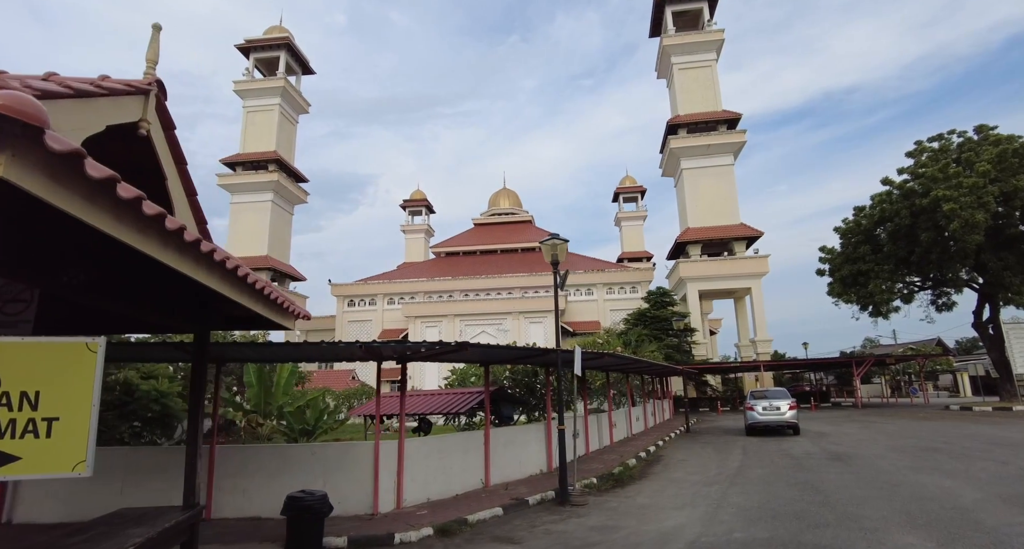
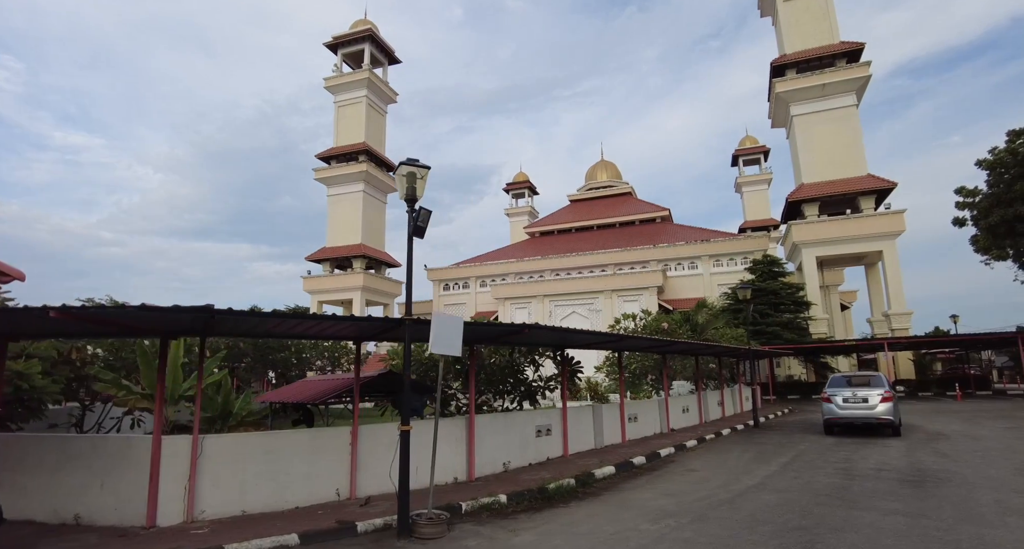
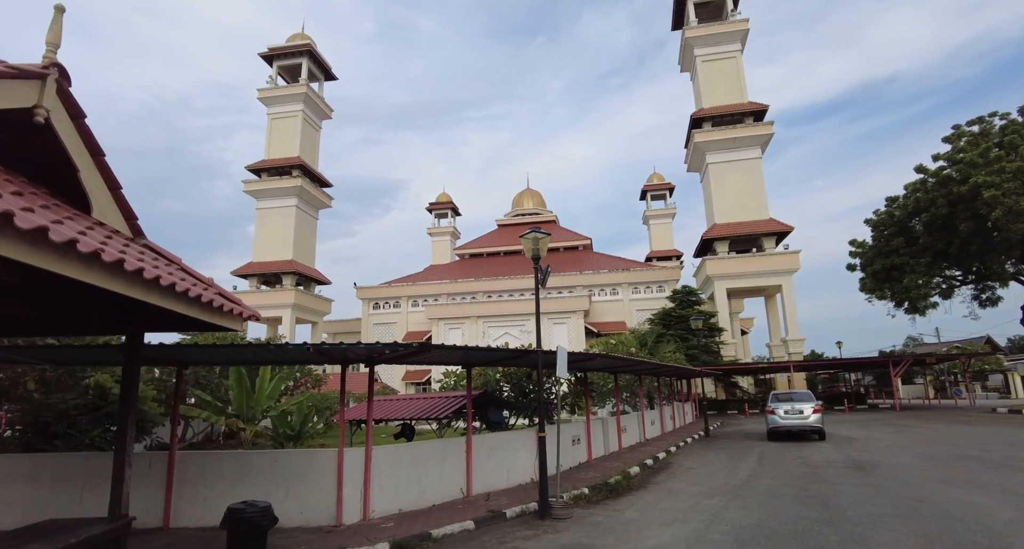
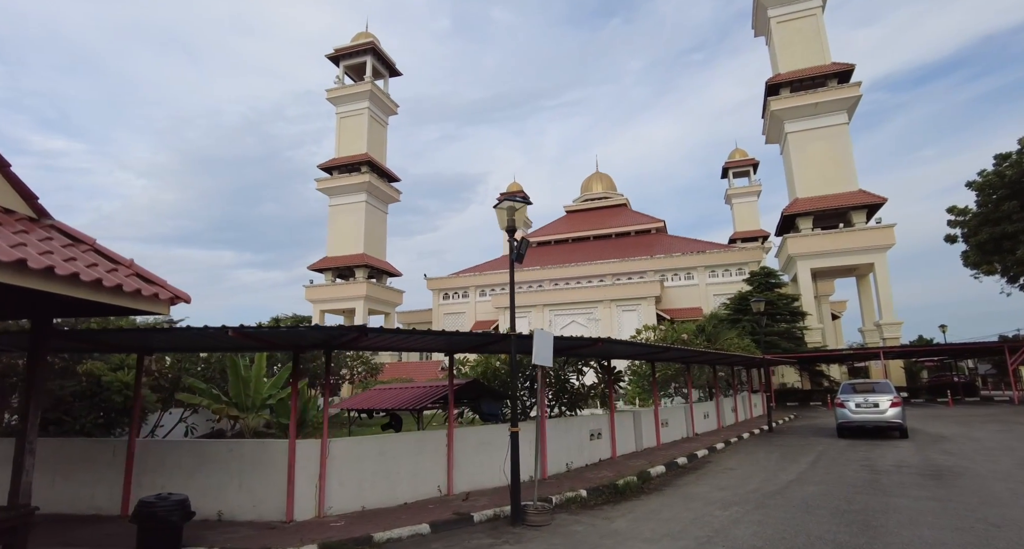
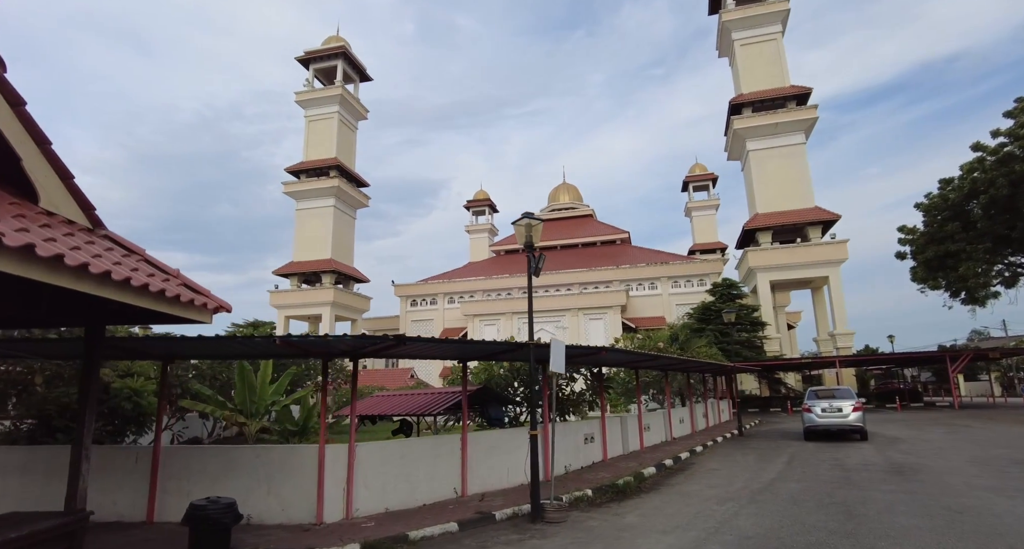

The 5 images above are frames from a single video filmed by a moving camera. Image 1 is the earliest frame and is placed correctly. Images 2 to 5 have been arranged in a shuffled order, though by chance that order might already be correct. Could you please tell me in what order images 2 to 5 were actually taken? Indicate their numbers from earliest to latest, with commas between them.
3, 5, 4, 2
